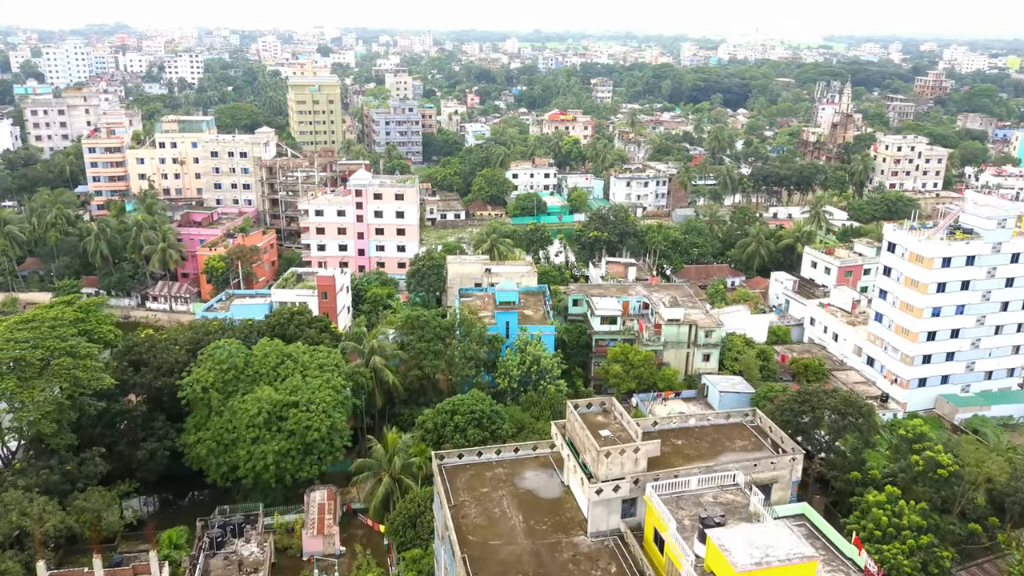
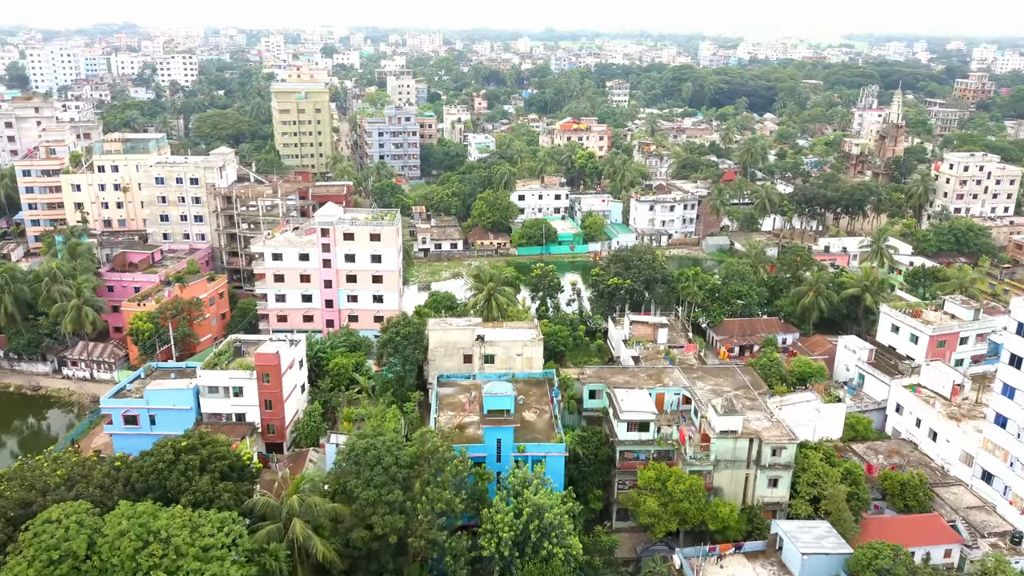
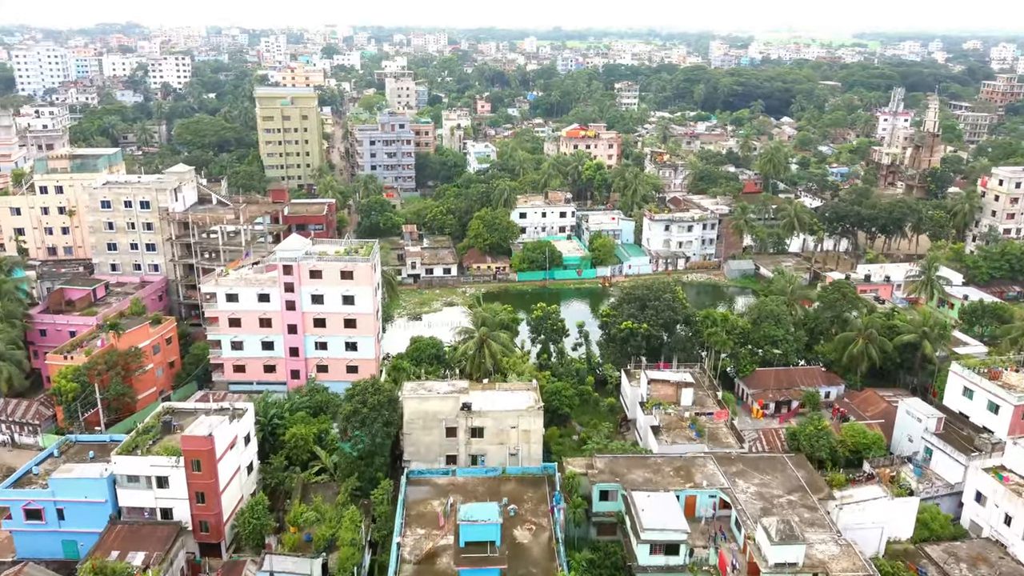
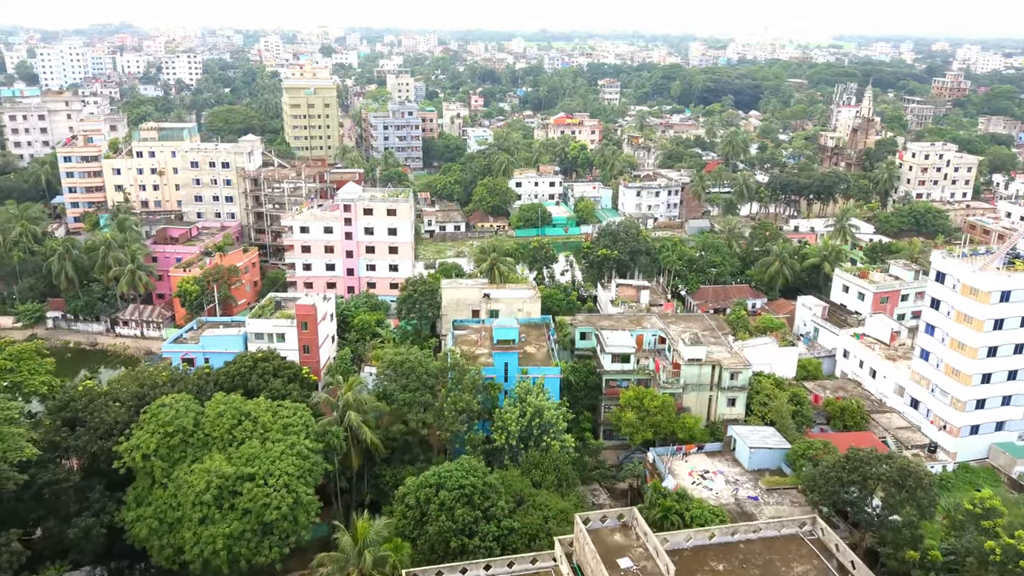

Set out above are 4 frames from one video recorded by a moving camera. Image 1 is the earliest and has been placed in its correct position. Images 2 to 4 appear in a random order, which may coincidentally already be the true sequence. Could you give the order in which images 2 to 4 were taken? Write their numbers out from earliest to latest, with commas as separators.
4, 2, 3
